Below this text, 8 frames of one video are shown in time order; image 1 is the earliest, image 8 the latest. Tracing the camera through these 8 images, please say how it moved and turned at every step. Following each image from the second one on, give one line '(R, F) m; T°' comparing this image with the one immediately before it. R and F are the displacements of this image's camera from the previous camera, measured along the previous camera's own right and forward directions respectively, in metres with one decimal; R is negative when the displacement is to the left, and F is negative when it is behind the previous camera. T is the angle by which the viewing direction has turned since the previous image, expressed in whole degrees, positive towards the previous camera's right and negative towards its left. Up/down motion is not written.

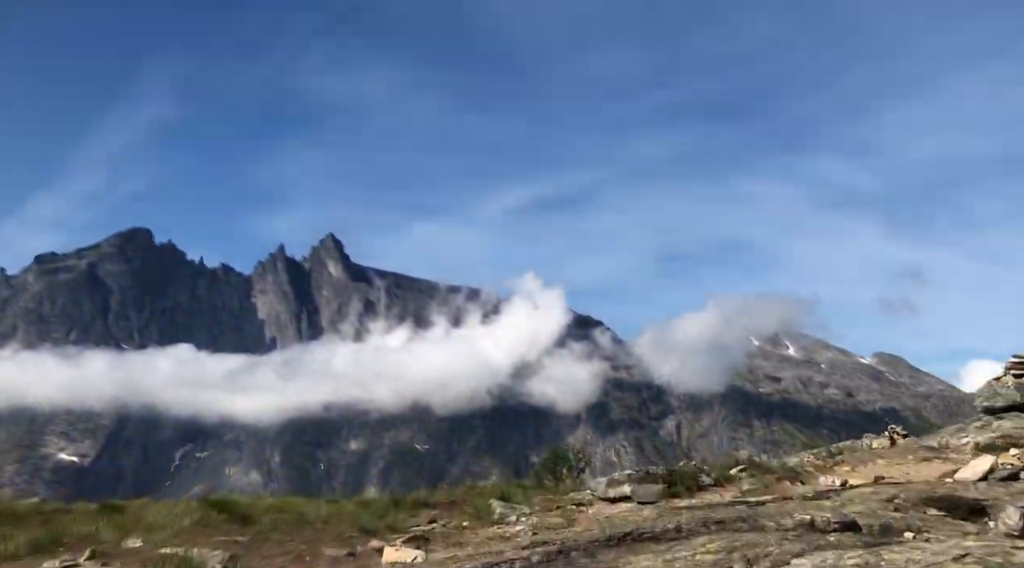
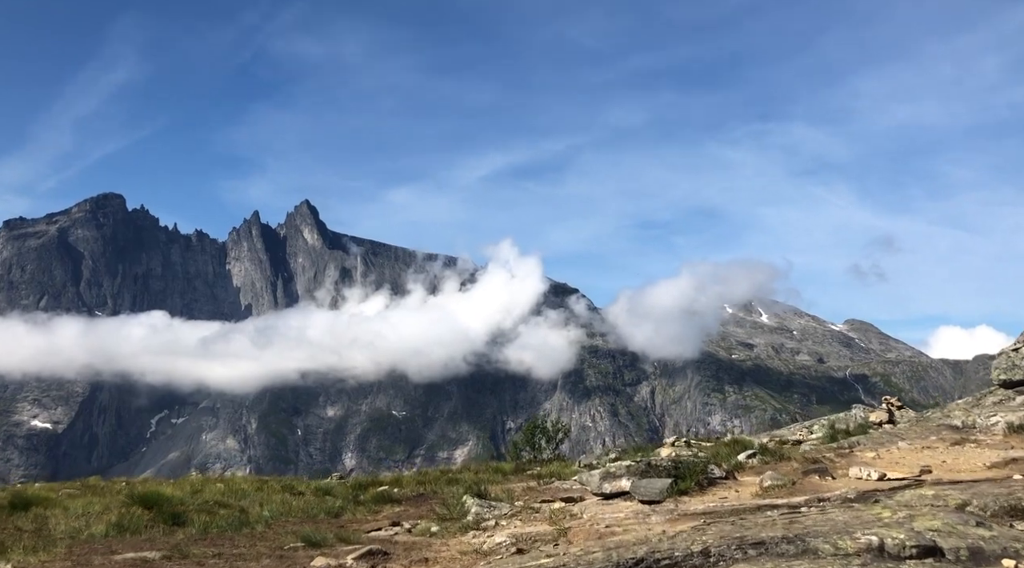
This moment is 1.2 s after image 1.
(0.0, +3.2) m; +1°
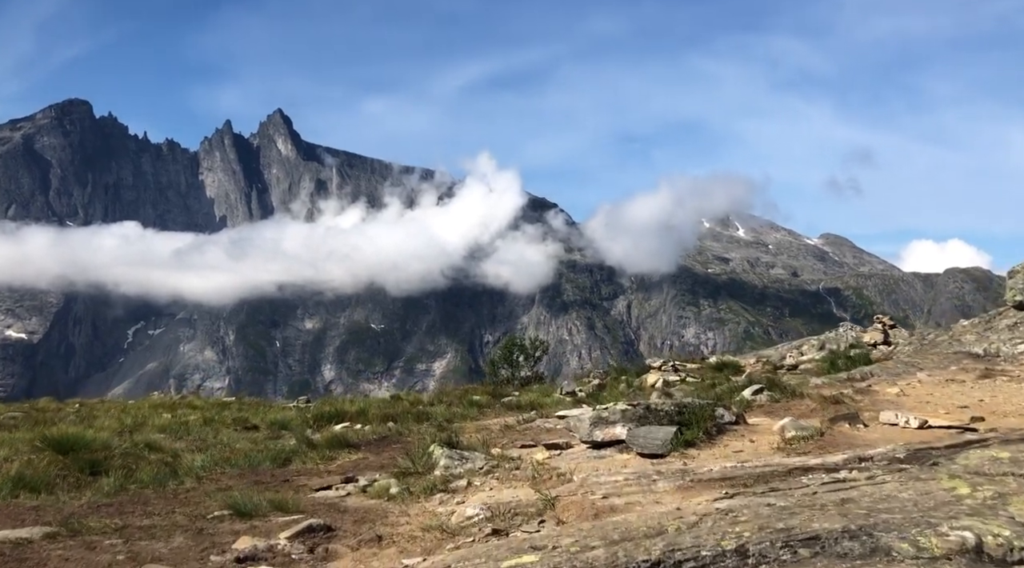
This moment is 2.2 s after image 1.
(0.0, +2.8) m; +1°
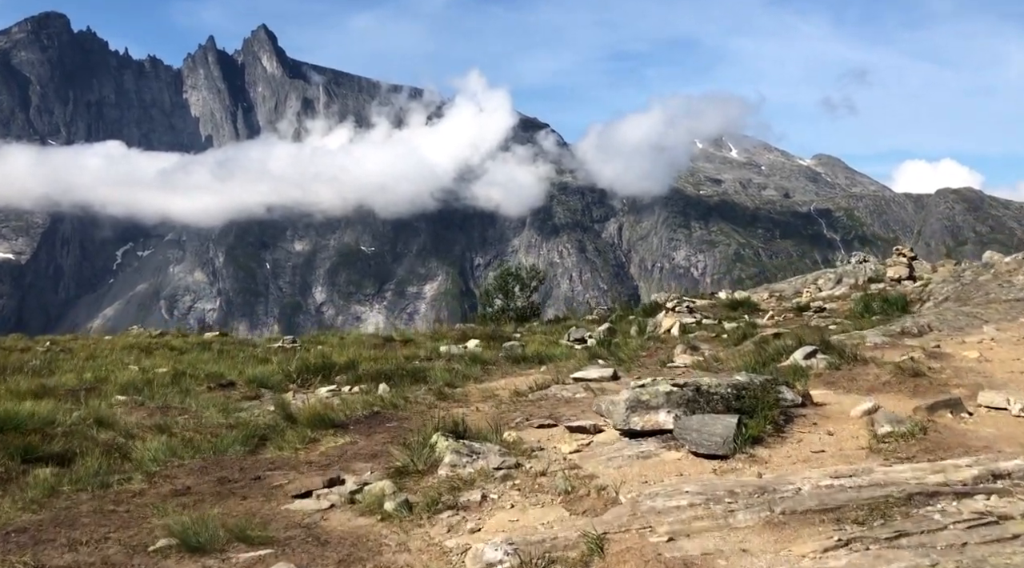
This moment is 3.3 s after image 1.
(-0.3, +2.9) m; +1°
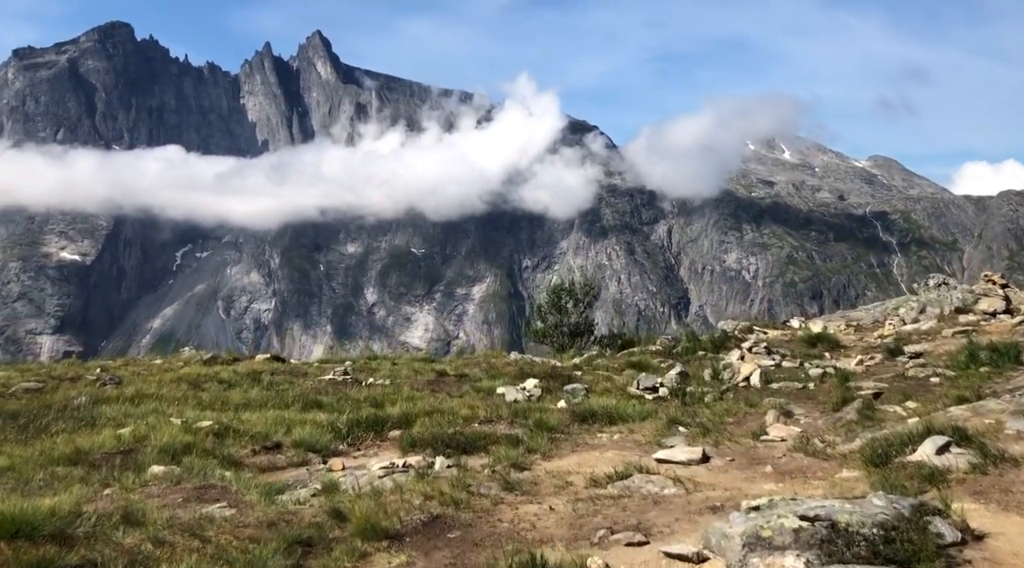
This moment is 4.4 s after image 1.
(-0.4, +2.2) m; -3°
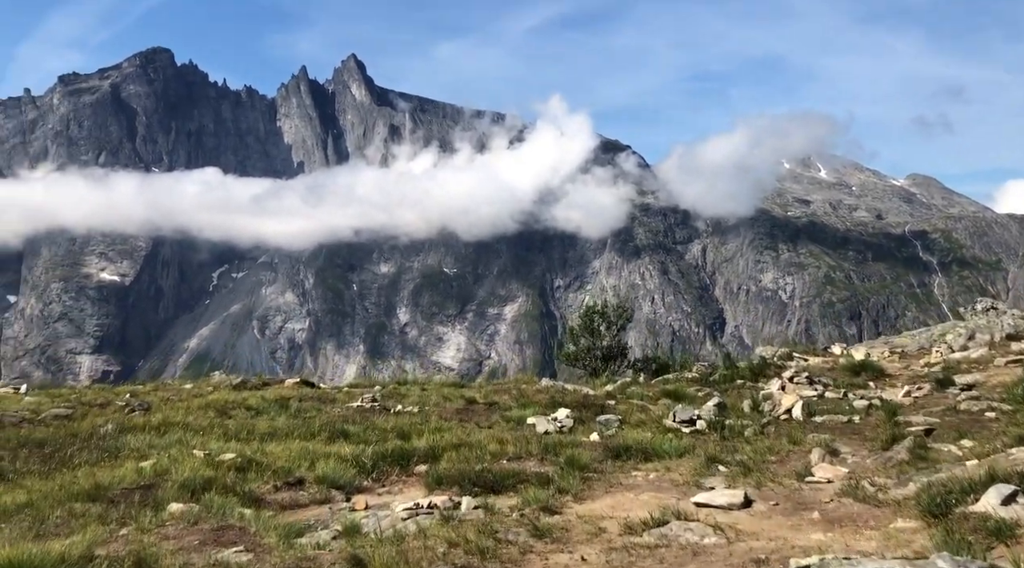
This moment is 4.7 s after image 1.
(+0.1, +0.8) m; -2°
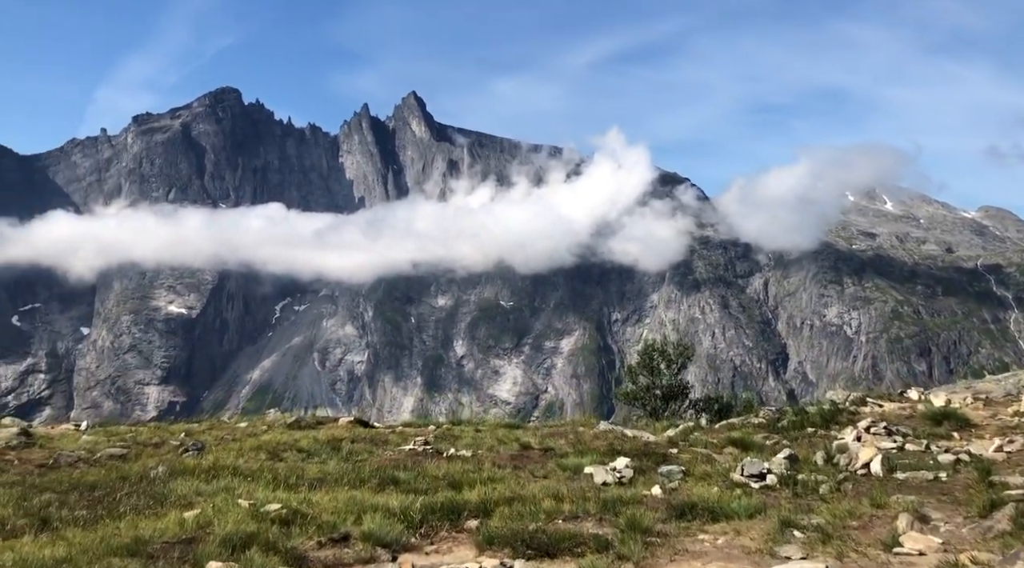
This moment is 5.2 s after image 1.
(0.0, +1.2) m; -3°
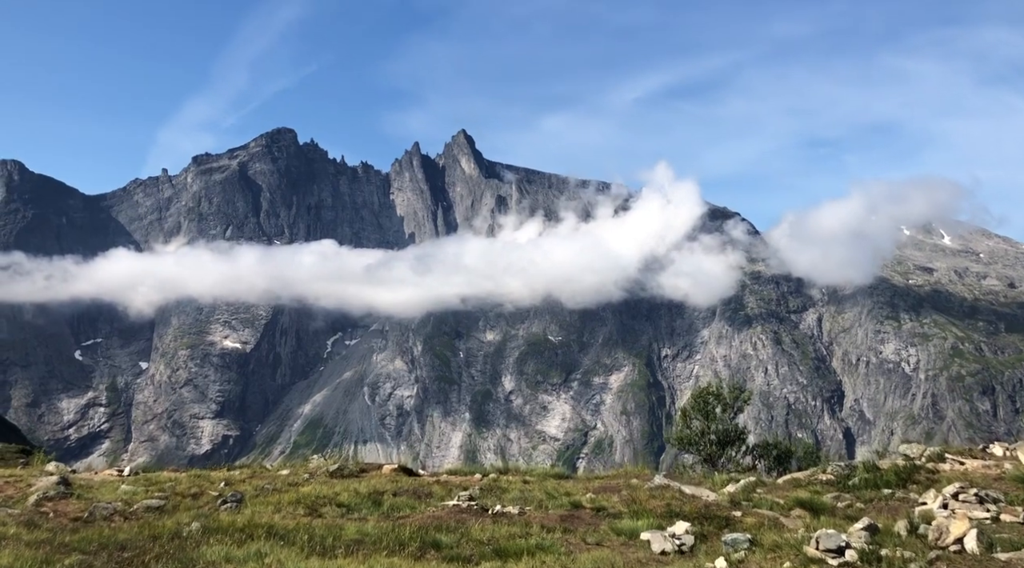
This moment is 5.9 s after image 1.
(0.0, +2.0) m; -3°
